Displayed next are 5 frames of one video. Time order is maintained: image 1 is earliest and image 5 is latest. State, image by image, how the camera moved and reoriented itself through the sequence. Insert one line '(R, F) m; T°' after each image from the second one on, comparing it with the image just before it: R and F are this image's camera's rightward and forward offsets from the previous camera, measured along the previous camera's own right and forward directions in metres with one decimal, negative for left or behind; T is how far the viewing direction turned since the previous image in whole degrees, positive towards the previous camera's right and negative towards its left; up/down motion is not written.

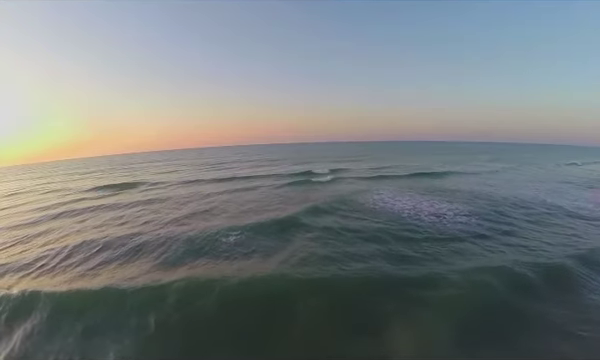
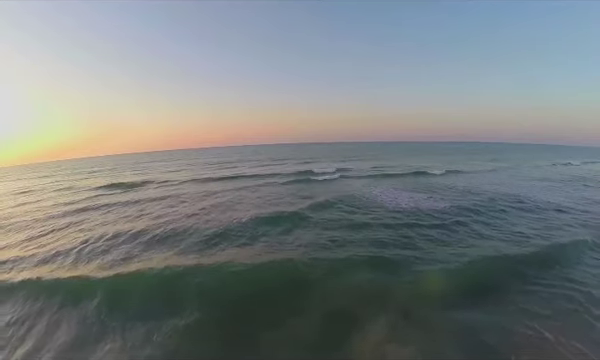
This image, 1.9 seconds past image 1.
(-0.3, -1.5) m; 0°
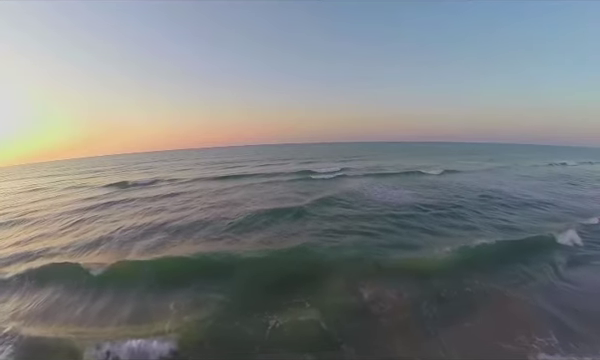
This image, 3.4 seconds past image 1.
(-0.3, -1.7) m; 0°
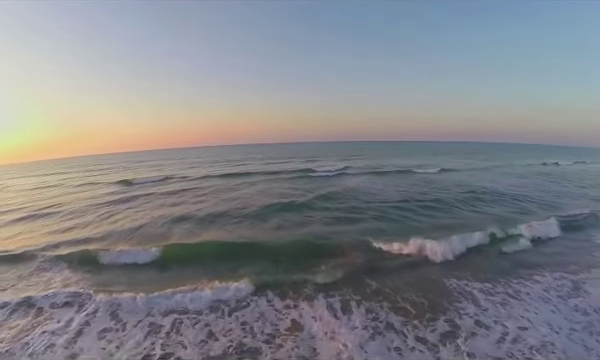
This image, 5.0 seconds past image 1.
(-0.2, -2.4) m; 0°
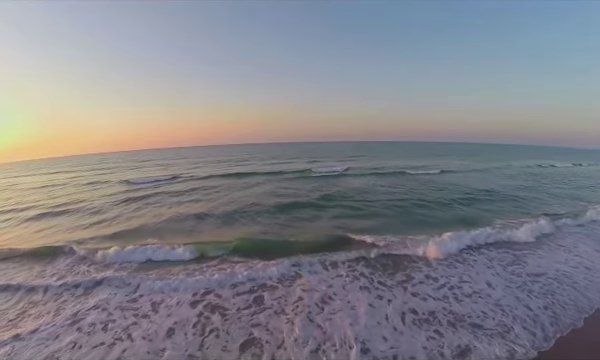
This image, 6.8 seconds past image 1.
(0.0, -1.8) m; 0°
